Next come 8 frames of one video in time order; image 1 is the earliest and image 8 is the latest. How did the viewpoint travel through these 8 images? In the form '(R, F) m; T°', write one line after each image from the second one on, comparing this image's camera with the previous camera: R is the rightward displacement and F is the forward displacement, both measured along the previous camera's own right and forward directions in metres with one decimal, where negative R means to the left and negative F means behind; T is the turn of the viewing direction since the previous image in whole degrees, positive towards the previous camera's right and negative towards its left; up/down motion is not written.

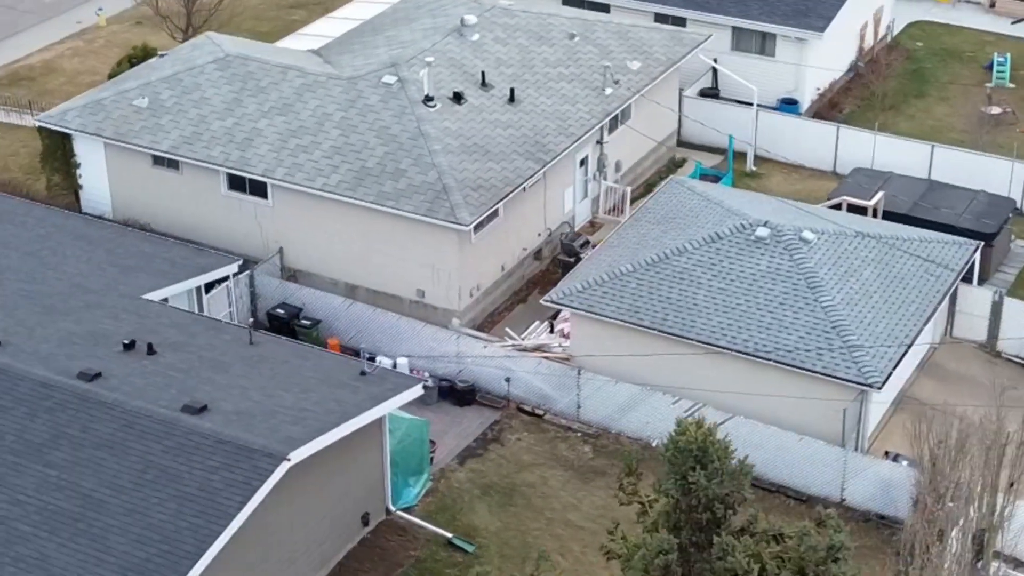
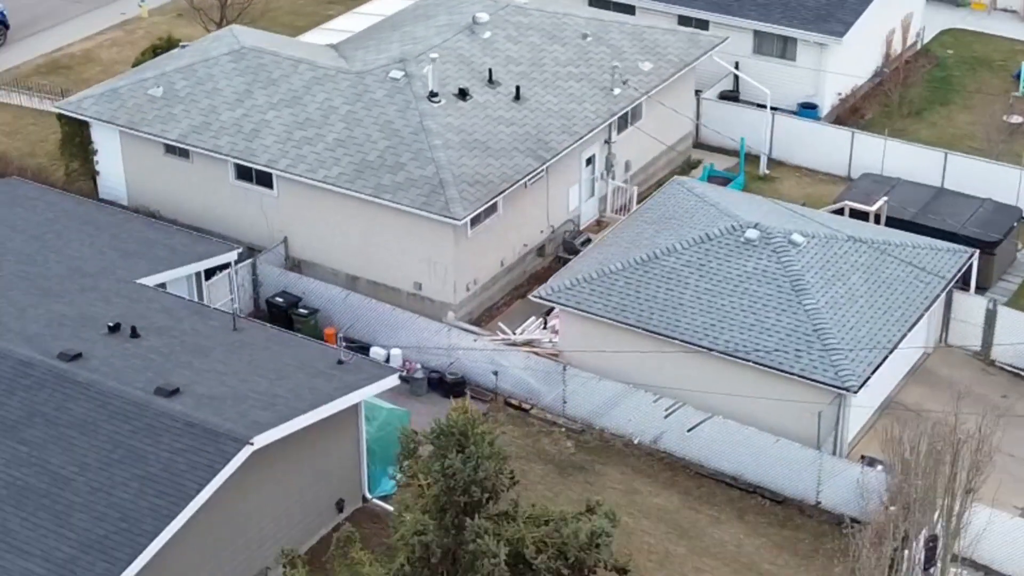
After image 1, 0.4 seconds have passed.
(+1.3, -0.2) m; -3°
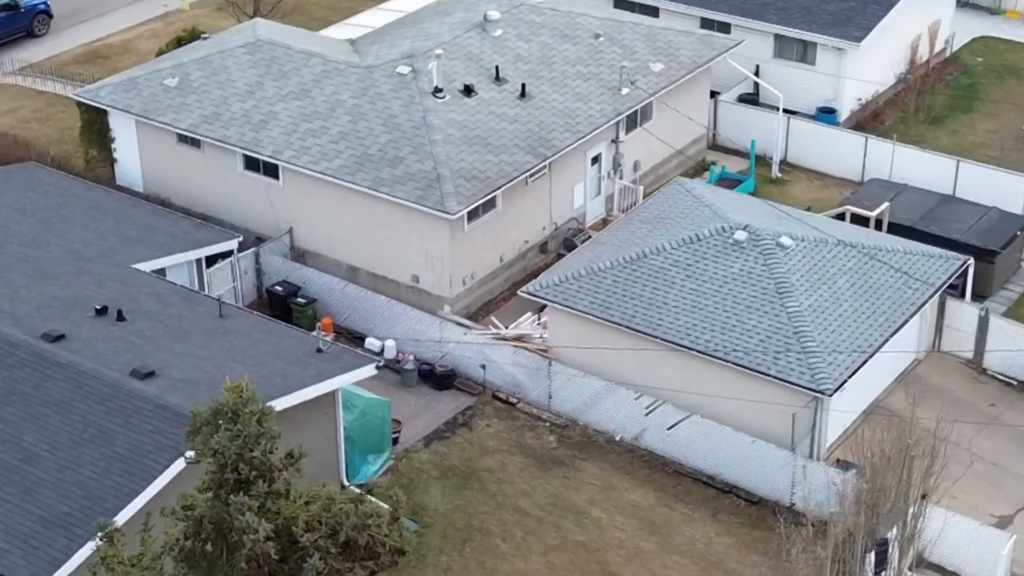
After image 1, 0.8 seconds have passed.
(+1.3, -0.2) m; -3°
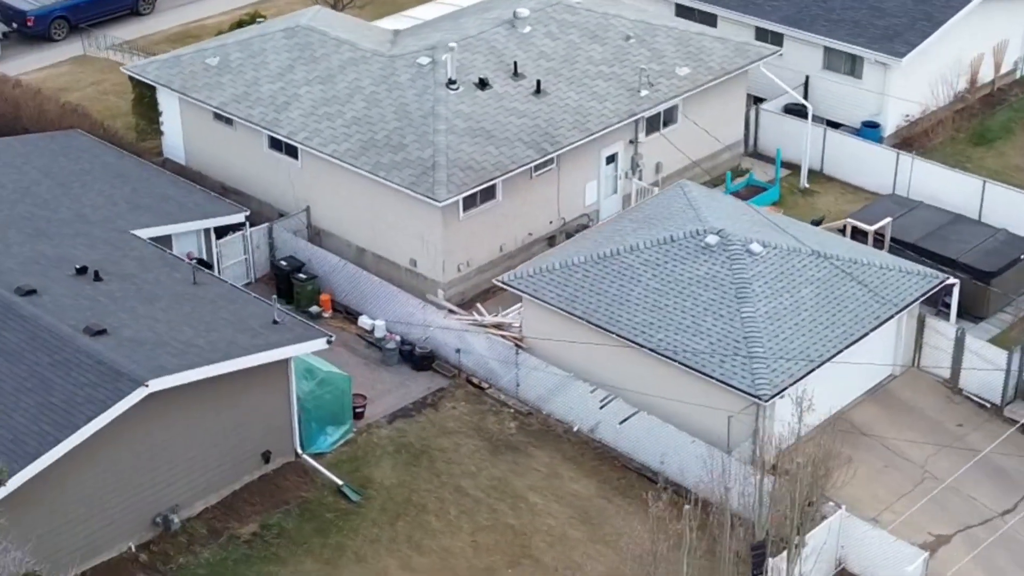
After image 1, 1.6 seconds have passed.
(+3.3, -0.4) m; -7°
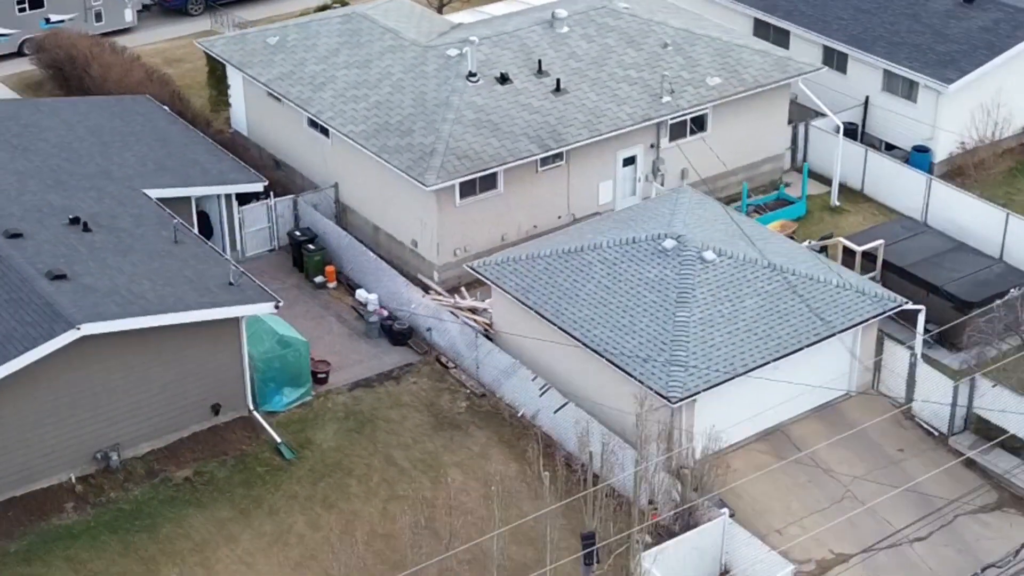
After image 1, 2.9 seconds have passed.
(+4.6, -0.5) m; -10°
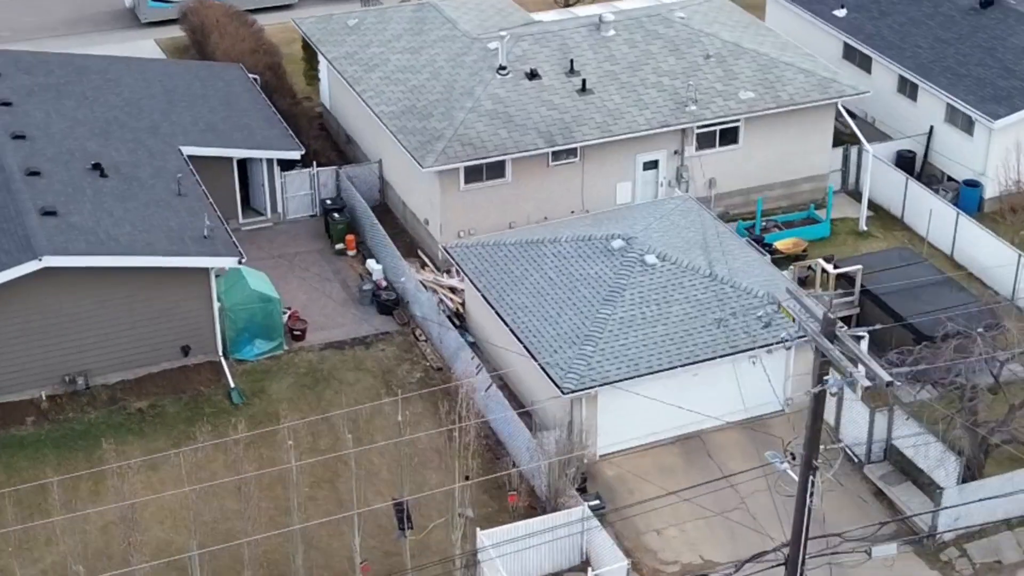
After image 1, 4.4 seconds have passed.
(+5.8, -0.5) m; -12°
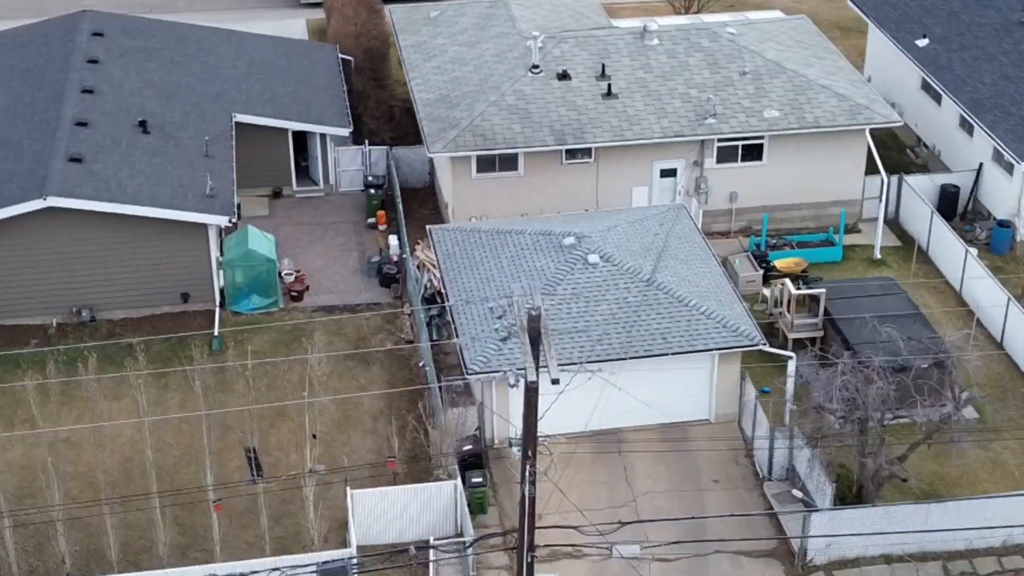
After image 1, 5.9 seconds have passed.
(+6.2, -0.6) m; -12°
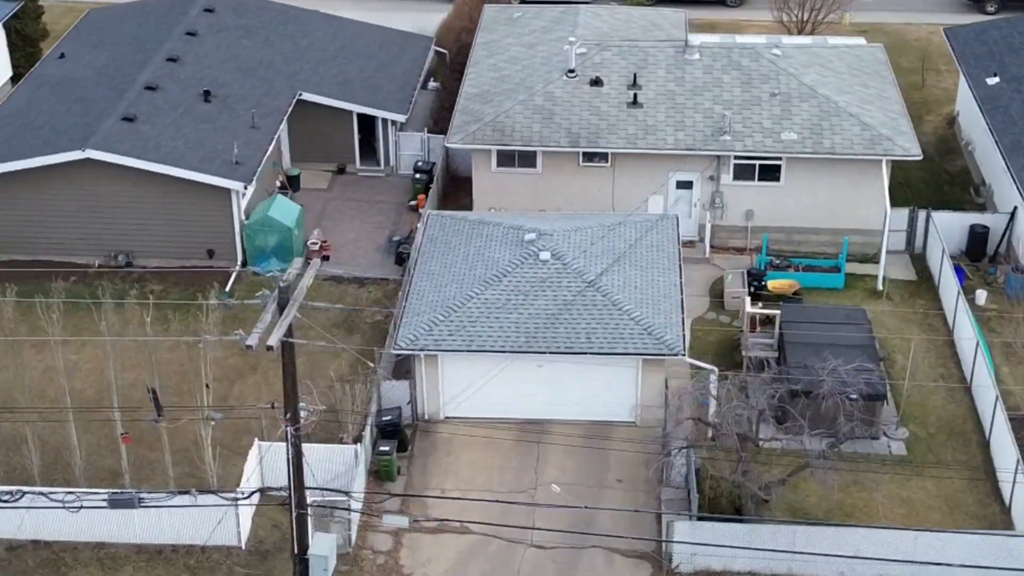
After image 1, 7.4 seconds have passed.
(+6.4, -0.6) m; -12°
